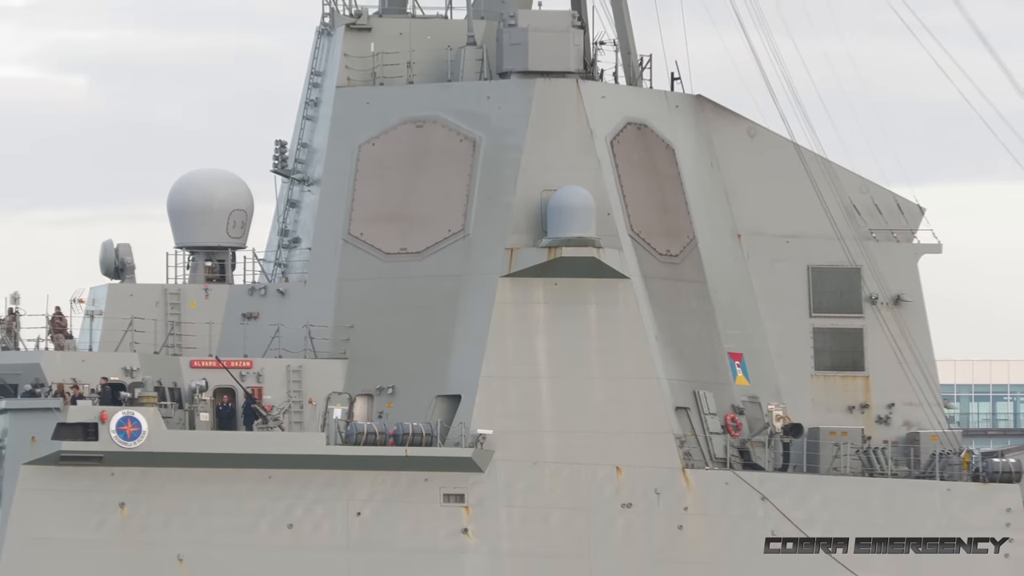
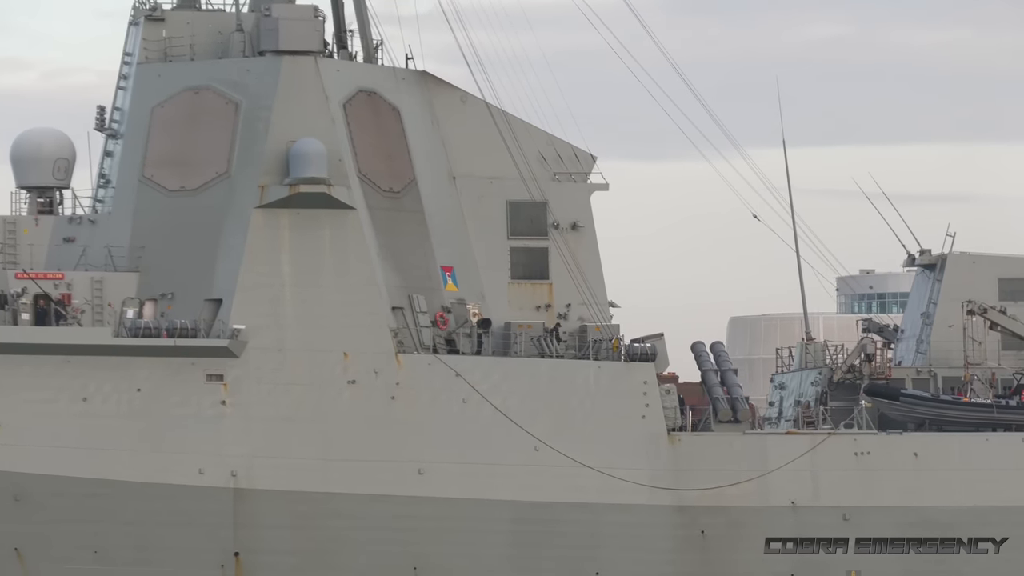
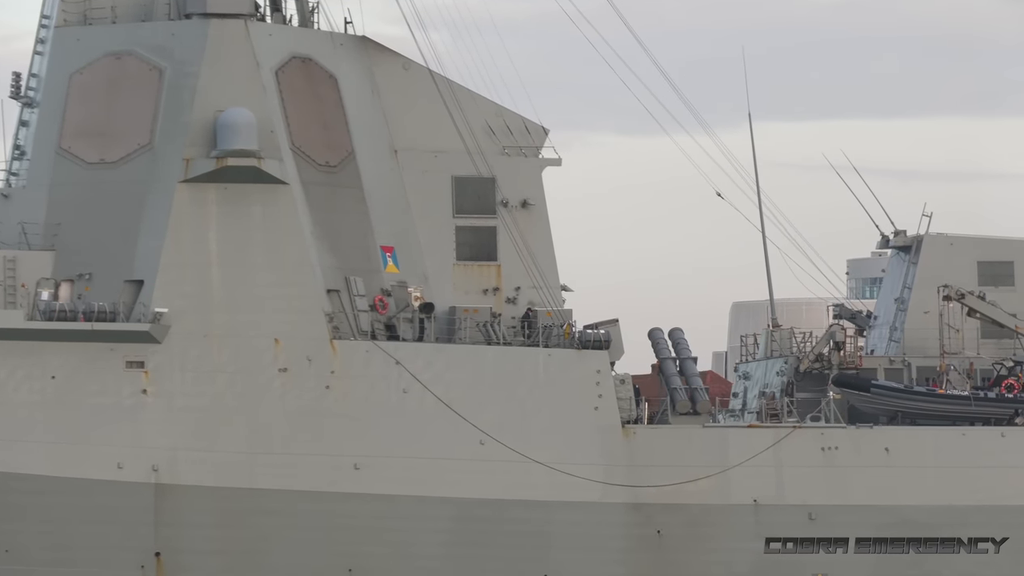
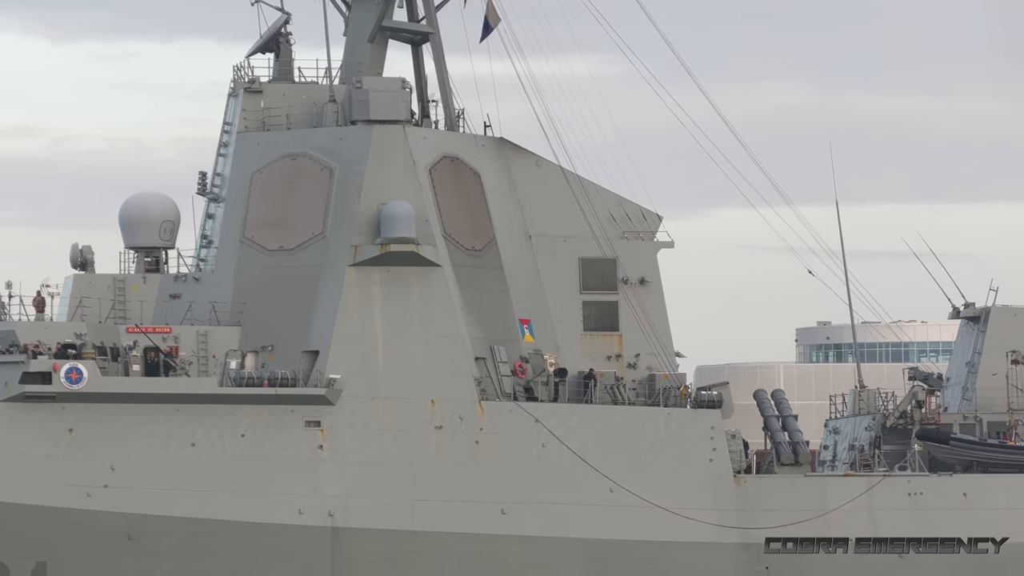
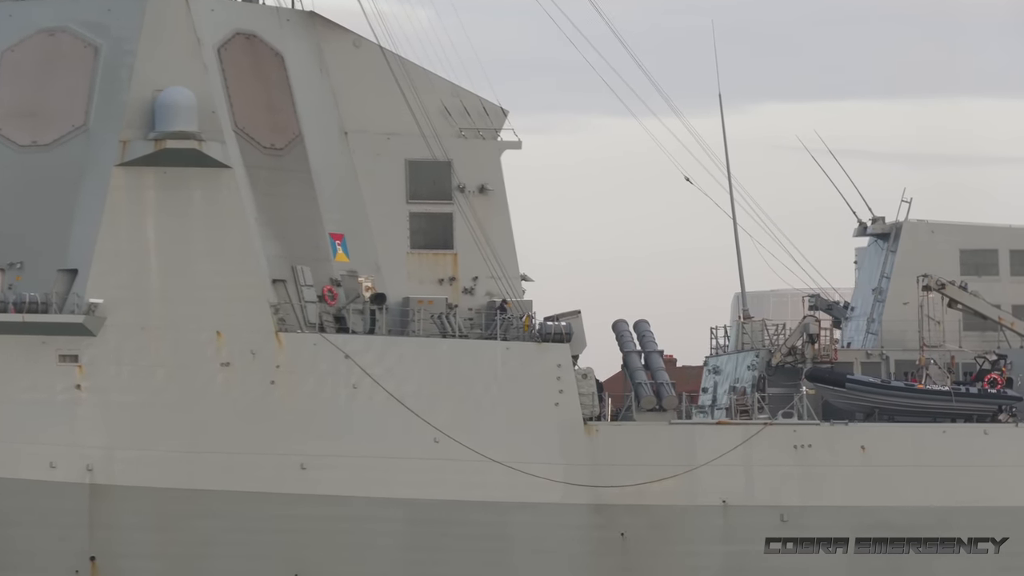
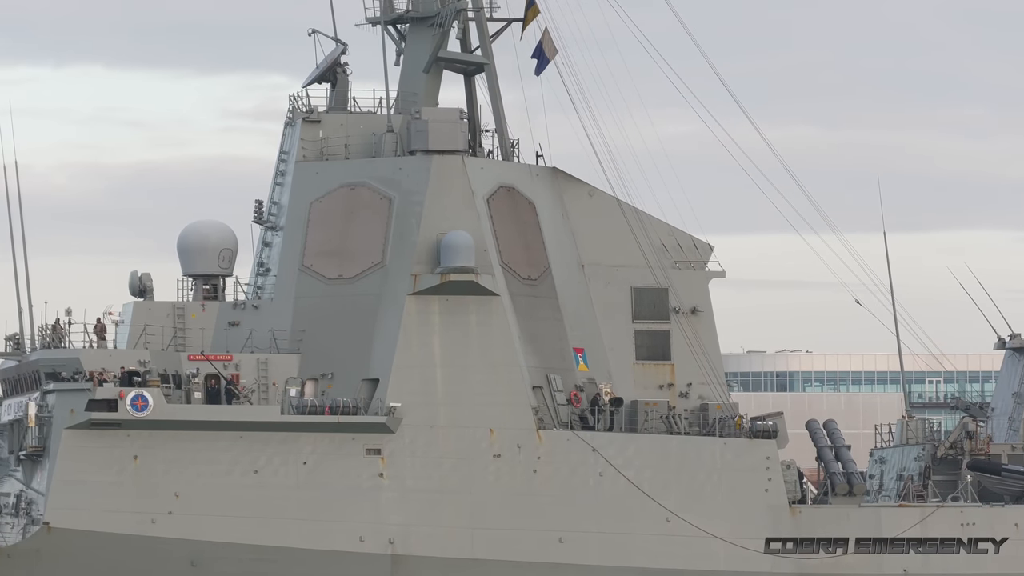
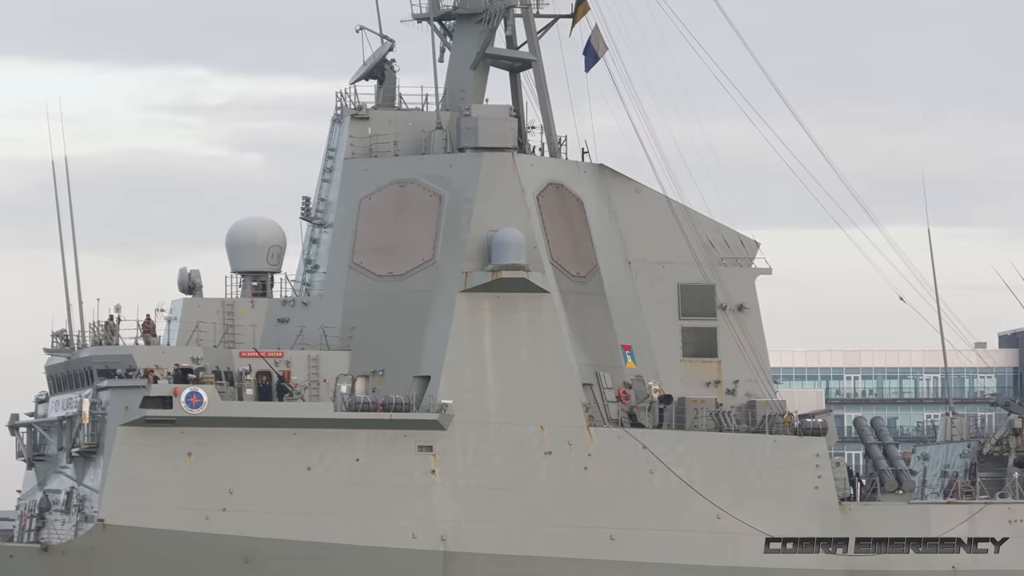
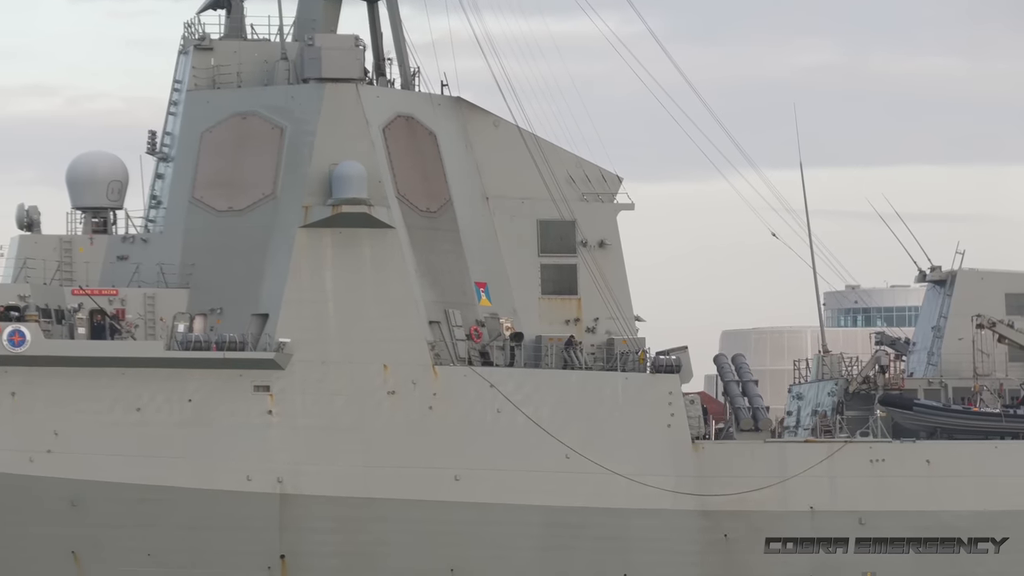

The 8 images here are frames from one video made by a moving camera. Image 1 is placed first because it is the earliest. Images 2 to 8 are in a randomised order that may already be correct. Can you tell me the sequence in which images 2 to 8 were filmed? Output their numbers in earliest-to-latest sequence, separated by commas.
7, 6, 4, 8, 2, 3, 5
